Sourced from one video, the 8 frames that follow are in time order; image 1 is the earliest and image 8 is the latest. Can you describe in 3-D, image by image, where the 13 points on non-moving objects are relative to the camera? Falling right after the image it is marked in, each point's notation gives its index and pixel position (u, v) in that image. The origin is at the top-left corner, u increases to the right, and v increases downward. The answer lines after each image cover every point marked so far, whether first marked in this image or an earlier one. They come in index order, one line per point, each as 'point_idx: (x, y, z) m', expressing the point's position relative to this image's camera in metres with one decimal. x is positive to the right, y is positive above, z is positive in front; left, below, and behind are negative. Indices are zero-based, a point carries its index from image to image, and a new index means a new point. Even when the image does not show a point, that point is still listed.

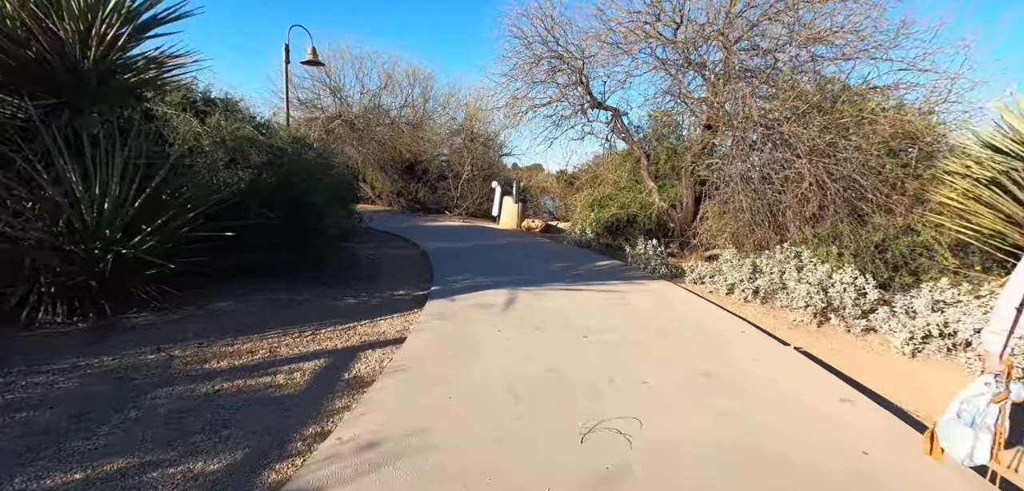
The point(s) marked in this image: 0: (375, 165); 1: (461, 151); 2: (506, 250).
0: (-5.2, +3.1, +19.4) m
1: (-1.9, +3.5, +19.2) m
2: (-0.2, -0.1, +10.0) m
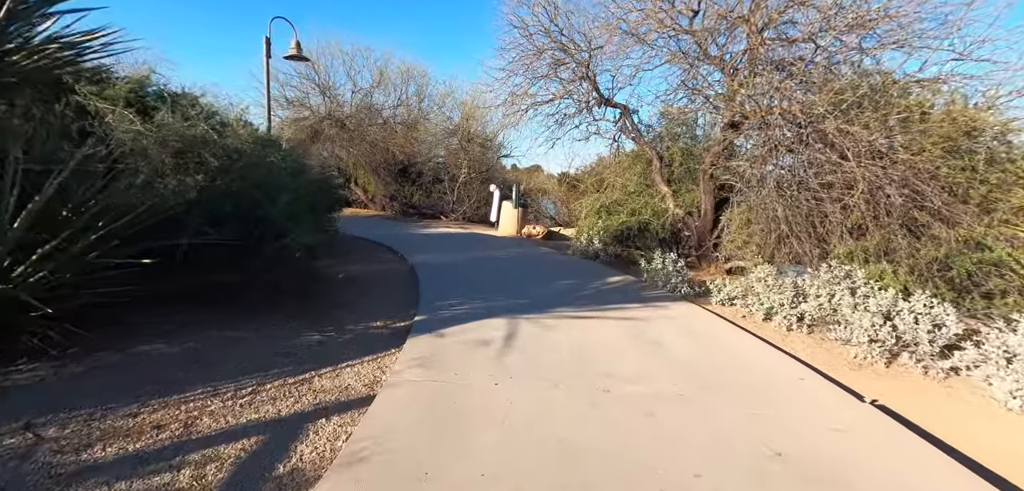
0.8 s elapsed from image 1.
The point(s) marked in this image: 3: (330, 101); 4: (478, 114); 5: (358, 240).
0: (-5.2, +2.8, +18.4) m
1: (-1.9, +3.3, +18.1) m
2: (-0.2, -0.3, +9.0) m
3: (-6.6, +5.2, +18.6) m
4: (-1.2, +4.6, +18.0) m
5: (-3.1, +0.1, +10.2) m
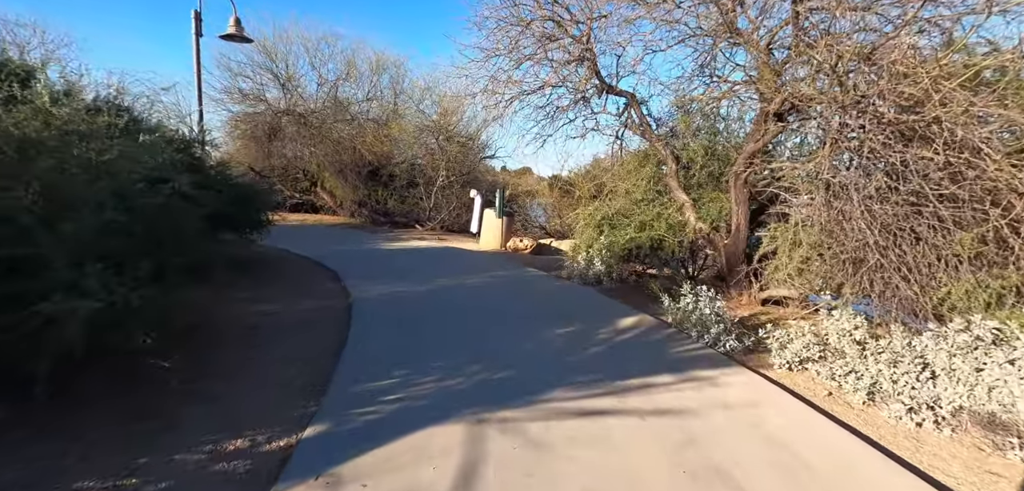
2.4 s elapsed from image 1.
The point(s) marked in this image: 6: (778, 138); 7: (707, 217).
0: (-5.6, +2.4, +16.3) m
1: (-2.4, +2.9, +16.0) m
2: (-0.5, -0.6, +6.9) m
3: (-7.1, +4.9, +16.4) m
4: (-1.7, +4.2, +15.9) m
5: (-3.4, -0.3, +8.1) m
6: (+3.6, +1.4, +7.0) m
7: (+3.0, +0.4, +7.8) m
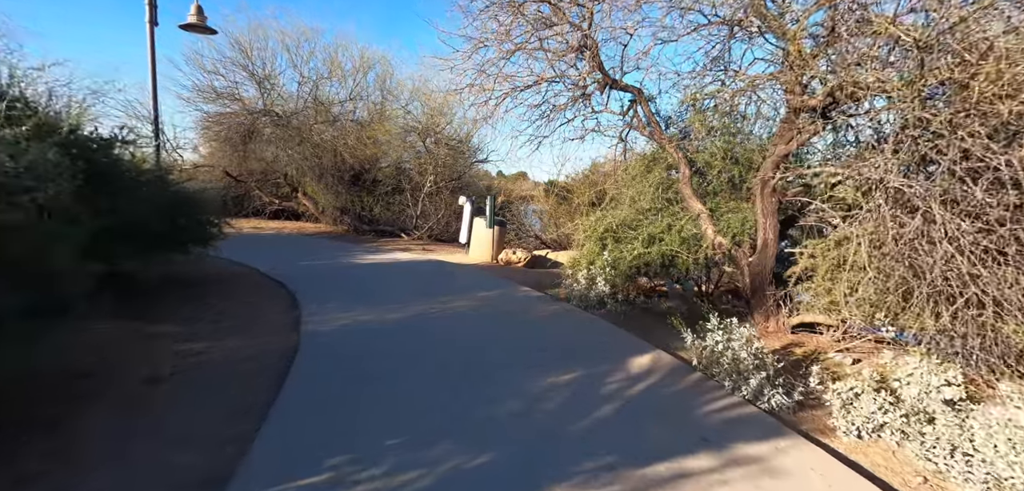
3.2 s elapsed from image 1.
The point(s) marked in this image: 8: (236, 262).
0: (-5.8, +2.1, +15.2) m
1: (-2.6, +2.6, +15.0) m
2: (-0.6, -0.9, +5.8) m
3: (-7.3, +4.6, +15.3) m
4: (-1.9, +3.9, +14.8) m
5: (-3.6, -0.5, +7.0) m
6: (+3.5, +1.2, +5.9) m
7: (+2.8, +0.2, +6.8) m
8: (-4.5, -0.4, +8.2) m
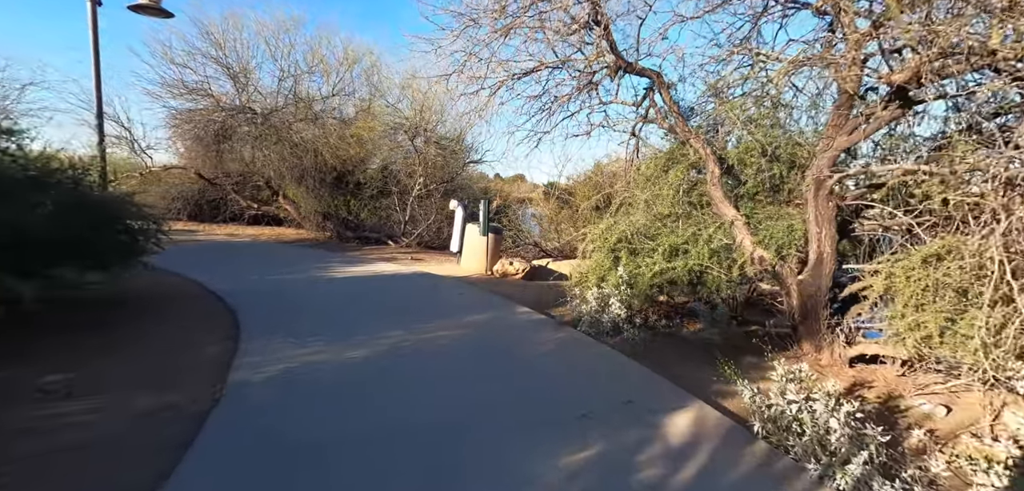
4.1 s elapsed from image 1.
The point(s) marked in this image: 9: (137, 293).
0: (-5.9, +1.9, +13.9) m
1: (-2.7, +2.4, +13.8) m
2: (-0.6, -1.0, +4.6) m
3: (-7.4, +4.3, +14.1) m
4: (-2.0, +3.7, +13.6) m
5: (-3.6, -0.7, +5.8) m
6: (+3.5, +1.0, +4.8) m
7: (+2.8, +0.1, +5.6) m
8: (-4.5, -0.6, +7.0) m
9: (-4.5, -0.6, +6.2) m
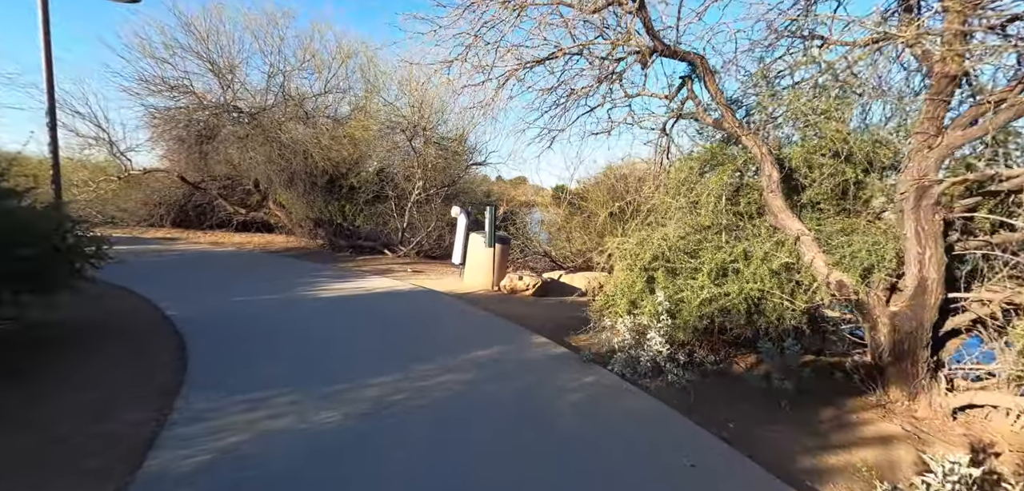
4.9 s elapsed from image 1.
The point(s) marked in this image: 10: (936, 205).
0: (-5.8, +1.7, +12.9) m
1: (-2.5, +2.1, +12.7) m
2: (-0.5, -1.2, +3.6) m
3: (-7.2, +4.1, +13.1) m
4: (-1.8, +3.5, +12.6) m
5: (-3.5, -0.9, +4.7) m
6: (+3.6, +0.9, +3.7) m
7: (+2.9, -0.1, +4.5) m
8: (-4.4, -0.8, +6.0) m
9: (-4.4, -0.8, +5.1) m
10: (+3.2, +0.3, +3.9) m
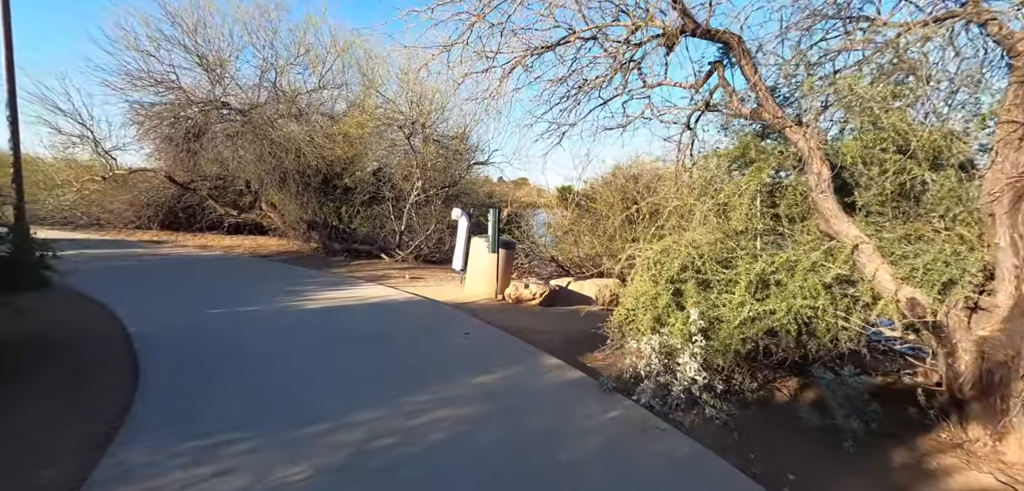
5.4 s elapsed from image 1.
0: (-5.7, +1.6, +12.2) m
1: (-2.4, +2.1, +12.1) m
2: (-0.4, -1.3, +2.9) m
3: (-7.1, +4.0, +12.4) m
4: (-1.7, +3.4, +11.9) m
5: (-3.4, -1.0, +4.0) m
6: (+3.7, +0.8, +3.0) m
7: (+3.0, -0.2, +3.8) m
8: (-4.3, -0.8, +5.3) m
9: (-4.3, -0.8, +4.5) m
10: (+3.3, +0.2, +3.2) m
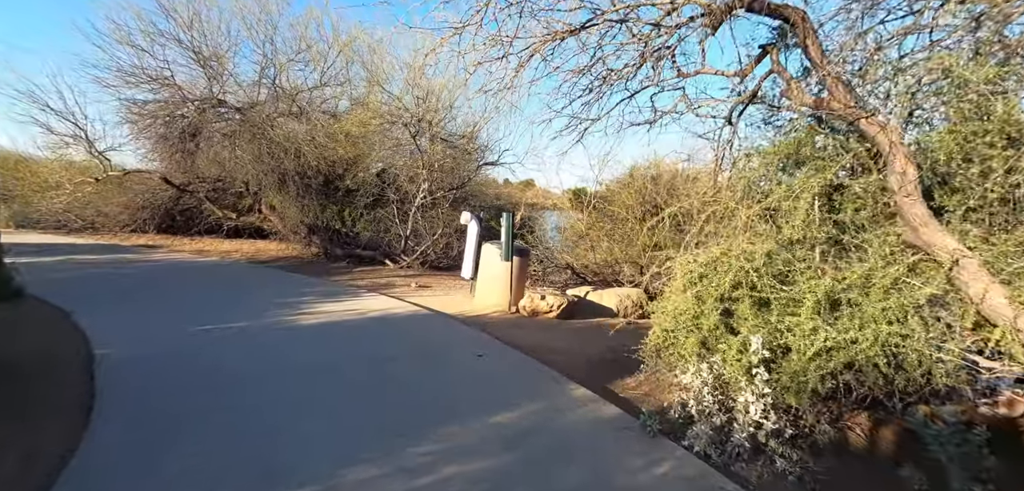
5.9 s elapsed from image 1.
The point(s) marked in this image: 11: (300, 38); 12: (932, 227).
0: (-5.4, +1.5, +11.6) m
1: (-2.1, +1.9, +11.4) m
2: (-0.3, -1.4, +2.2) m
3: (-6.8, +3.9, +11.8) m
4: (-1.4, +3.3, +11.3) m
5: (-3.2, -1.1, +3.4) m
6: (+3.8, +0.7, +2.3) m
7: (+3.2, -0.3, +3.1) m
8: (-4.1, -0.9, +4.7) m
9: (-4.1, -0.9, +3.8) m
10: (+3.5, +0.1, +2.5) m
11: (-5.2, +5.1, +12.5) m
12: (+2.8, +0.2, +3.5) m
